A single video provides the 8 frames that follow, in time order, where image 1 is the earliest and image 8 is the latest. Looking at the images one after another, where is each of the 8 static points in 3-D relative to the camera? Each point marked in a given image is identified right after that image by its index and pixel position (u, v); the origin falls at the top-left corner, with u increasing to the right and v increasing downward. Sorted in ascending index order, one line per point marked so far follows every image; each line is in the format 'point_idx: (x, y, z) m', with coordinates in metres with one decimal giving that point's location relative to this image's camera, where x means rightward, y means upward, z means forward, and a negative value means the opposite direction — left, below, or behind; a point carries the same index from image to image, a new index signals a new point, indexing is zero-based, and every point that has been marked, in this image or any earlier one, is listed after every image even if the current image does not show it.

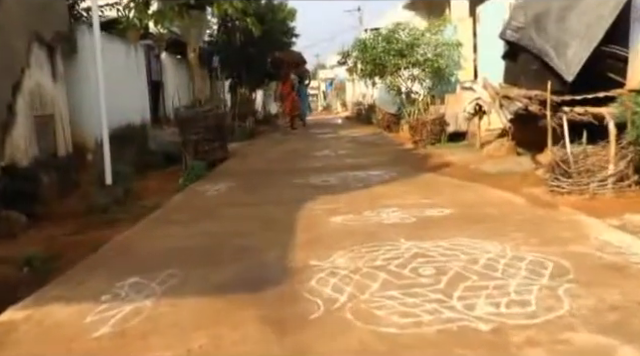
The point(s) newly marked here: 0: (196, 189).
0: (-1.5, -0.1, +8.4) m
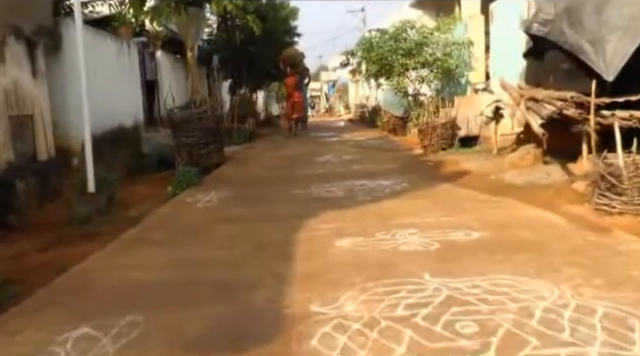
0: (-1.5, -0.2, +7.5) m
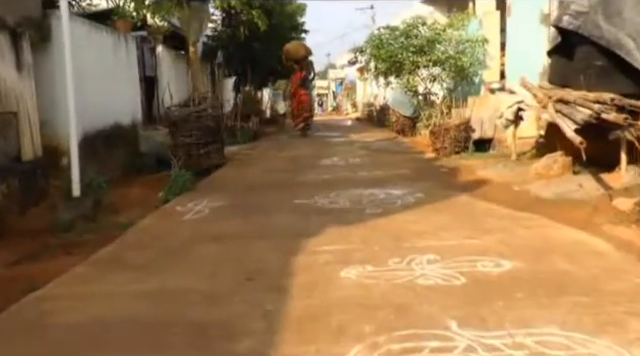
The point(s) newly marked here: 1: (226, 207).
0: (-1.4, -0.3, +6.8) m
1: (-0.9, -0.3, +6.7) m
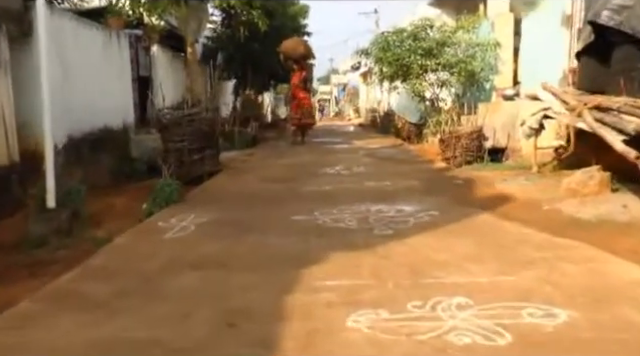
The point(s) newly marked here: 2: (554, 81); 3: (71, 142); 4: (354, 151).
0: (-1.4, -0.4, +6.0) m
1: (-0.9, -0.4, +5.9) m
2: (+3.4, +1.5, +10.2) m
3: (-3.8, +0.6, +10.6) m
4: (+0.7, +0.5, +13.9) m
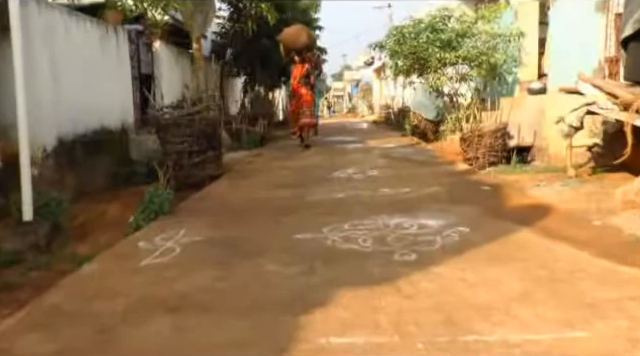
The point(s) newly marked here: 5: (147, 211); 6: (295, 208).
0: (-1.3, -0.5, +5.1) m
1: (-0.8, -0.5, +5.0) m
2: (+3.5, +1.4, +9.2) m
3: (-3.6, +0.5, +9.8) m
4: (+0.9, +0.5, +13.0) m
5: (-1.6, -0.3, +6.6) m
6: (-0.2, -0.3, +6.6) m
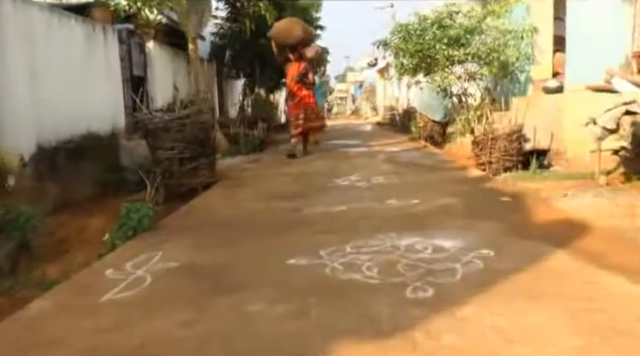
0: (-1.4, -0.6, +4.4) m
1: (-0.8, -0.6, +4.2) m
2: (+3.5, +1.3, +8.4) m
3: (-3.6, +0.3, +9.0) m
4: (+0.9, +0.4, +12.2) m
5: (-1.6, -0.4, +5.8) m
6: (-0.2, -0.4, +5.8) m
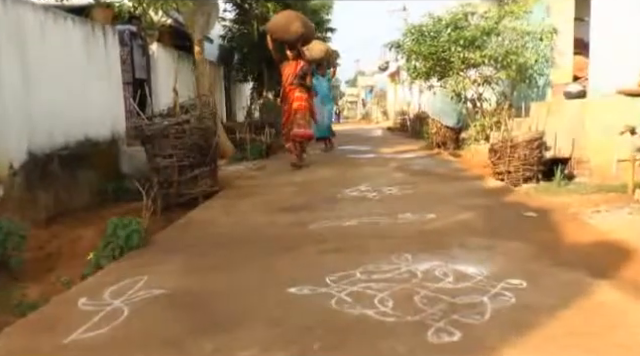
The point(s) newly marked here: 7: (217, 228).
0: (-1.3, -0.7, +3.8) m
1: (-0.8, -0.7, +3.7) m
2: (+3.6, +1.2, +7.8) m
3: (-3.5, +0.2, +8.5) m
4: (+1.1, +0.3, +11.7) m
5: (-1.6, -0.5, +5.3) m
6: (-0.2, -0.5, +5.3) m
7: (-0.9, -0.4, +6.2) m
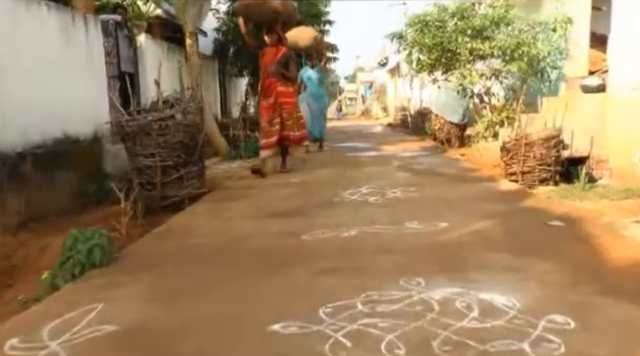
0: (-1.4, -0.7, +3.1) m
1: (-0.9, -0.7, +2.9) m
2: (+3.6, +1.2, +7.0) m
3: (-3.6, +0.2, +7.8) m
4: (+1.0, +0.3, +10.9) m
5: (-1.6, -0.5, +4.5) m
6: (-0.2, -0.5, +4.5) m
7: (-1.0, -0.5, +5.4) m
